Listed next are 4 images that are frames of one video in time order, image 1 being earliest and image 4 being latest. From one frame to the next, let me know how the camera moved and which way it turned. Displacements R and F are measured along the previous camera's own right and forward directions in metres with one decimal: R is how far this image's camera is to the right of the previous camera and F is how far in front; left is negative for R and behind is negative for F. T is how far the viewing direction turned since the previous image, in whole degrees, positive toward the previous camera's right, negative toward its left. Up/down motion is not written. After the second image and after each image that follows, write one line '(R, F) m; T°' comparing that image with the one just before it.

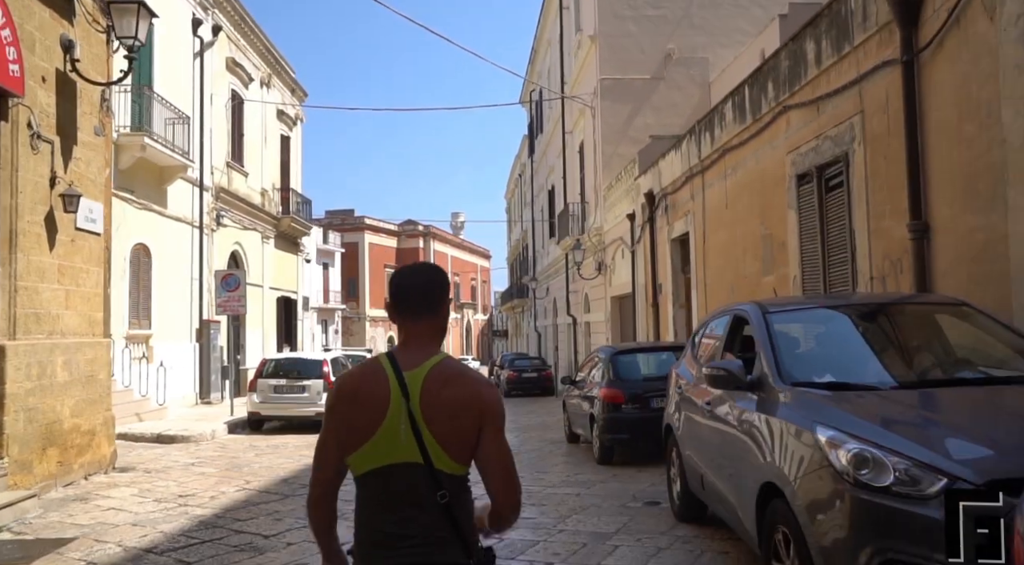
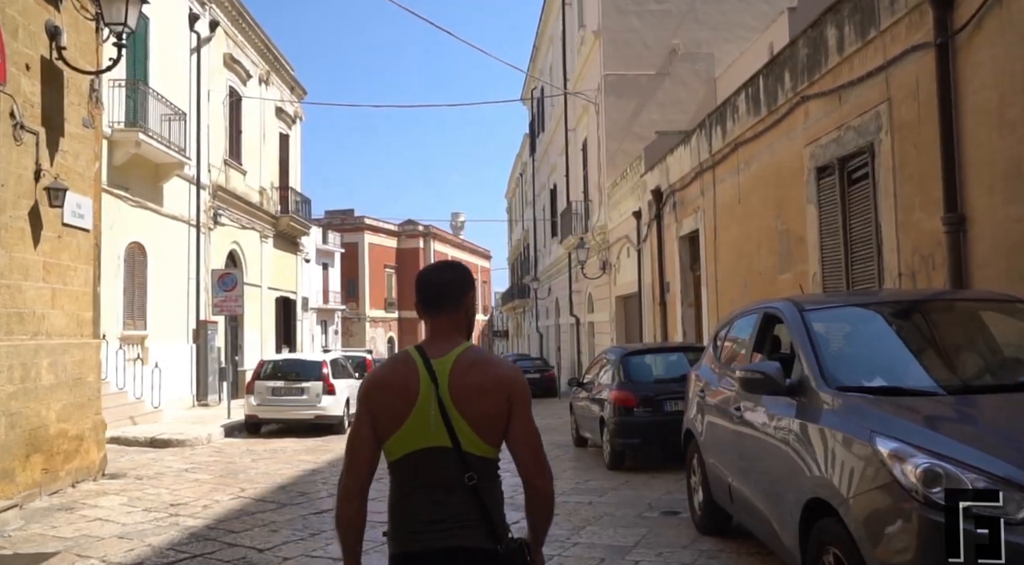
(-0.1, +0.4) m; 0°
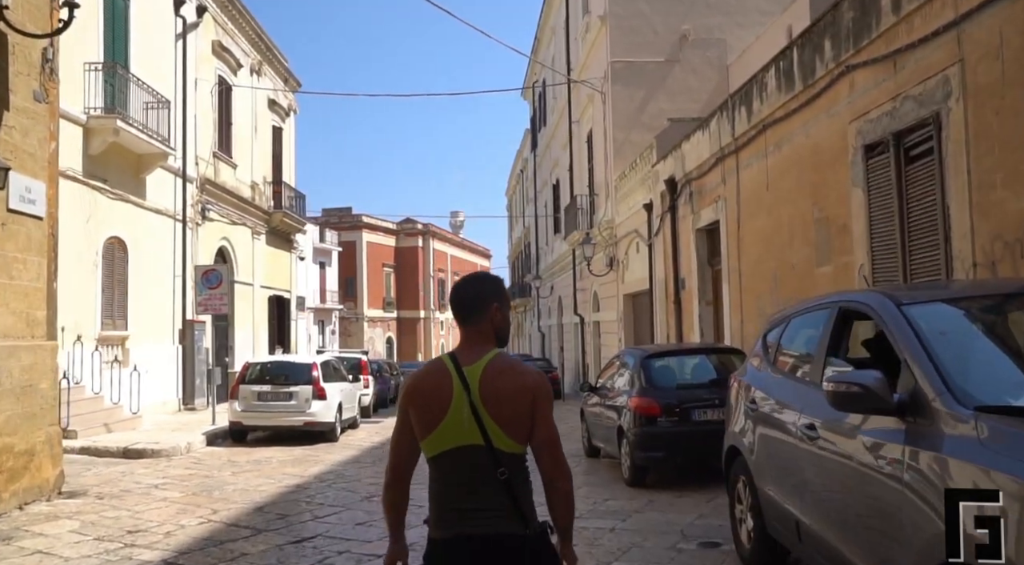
(-0.1, +1.0) m; 0°
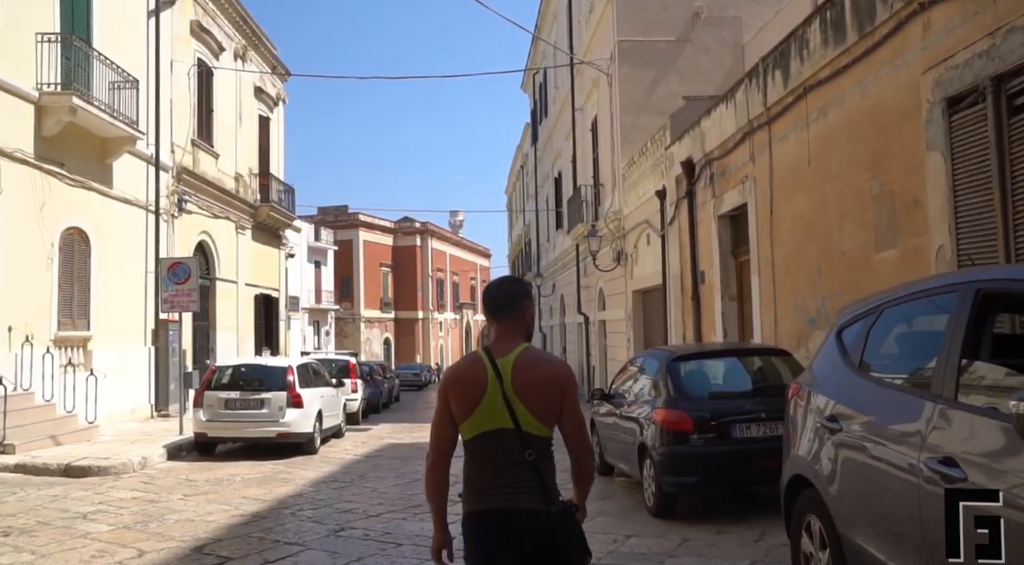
(0.0, +1.4) m; 0°
